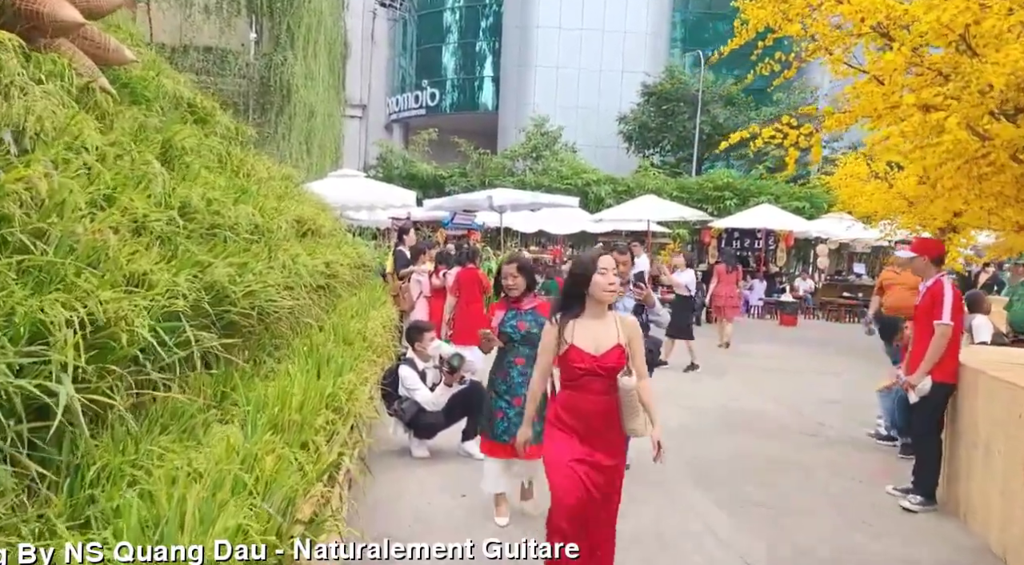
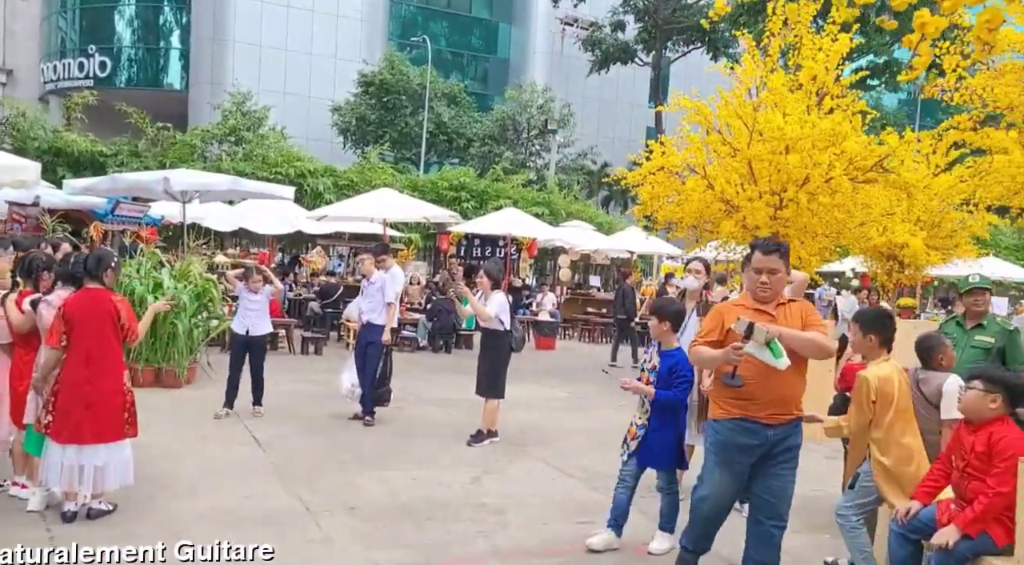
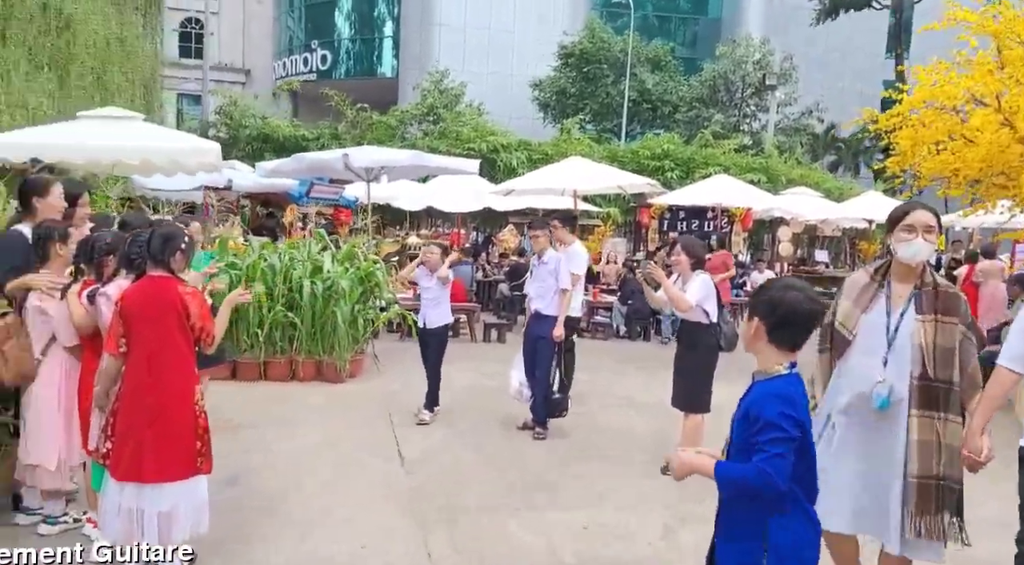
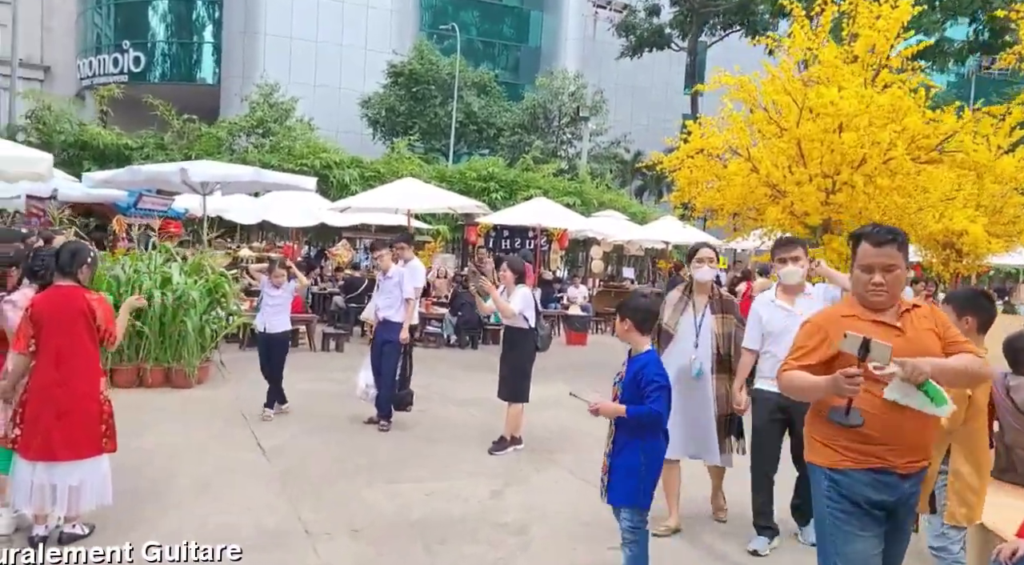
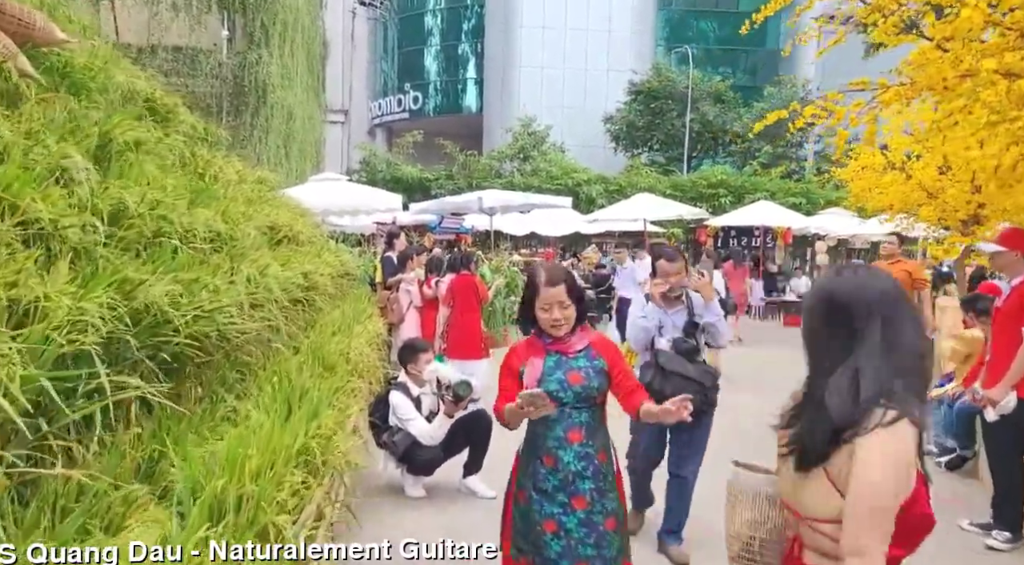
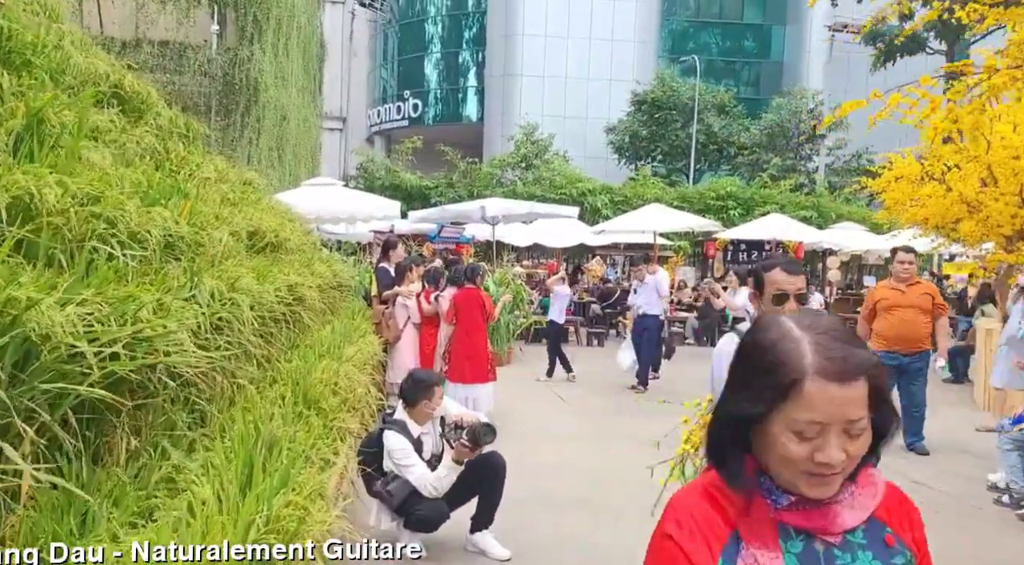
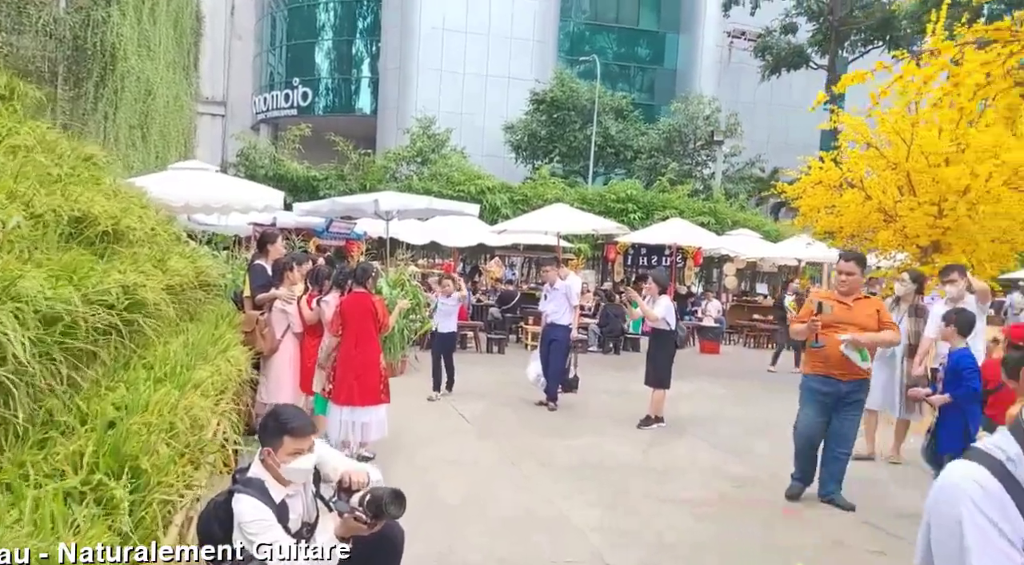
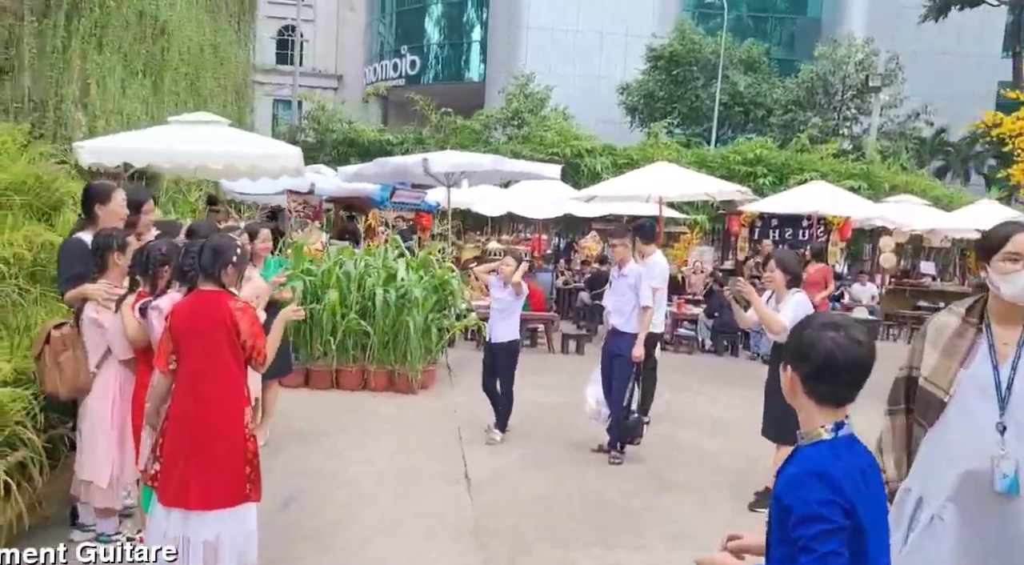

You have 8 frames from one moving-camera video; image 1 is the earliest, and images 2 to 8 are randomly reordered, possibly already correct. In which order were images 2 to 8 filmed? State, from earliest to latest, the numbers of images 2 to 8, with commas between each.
5, 6, 7, 2, 4, 3, 8
